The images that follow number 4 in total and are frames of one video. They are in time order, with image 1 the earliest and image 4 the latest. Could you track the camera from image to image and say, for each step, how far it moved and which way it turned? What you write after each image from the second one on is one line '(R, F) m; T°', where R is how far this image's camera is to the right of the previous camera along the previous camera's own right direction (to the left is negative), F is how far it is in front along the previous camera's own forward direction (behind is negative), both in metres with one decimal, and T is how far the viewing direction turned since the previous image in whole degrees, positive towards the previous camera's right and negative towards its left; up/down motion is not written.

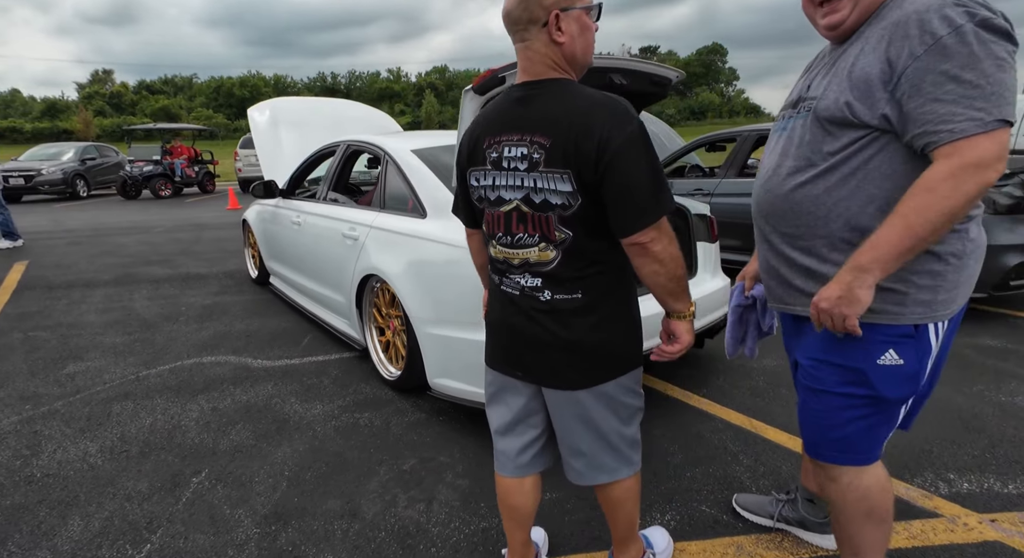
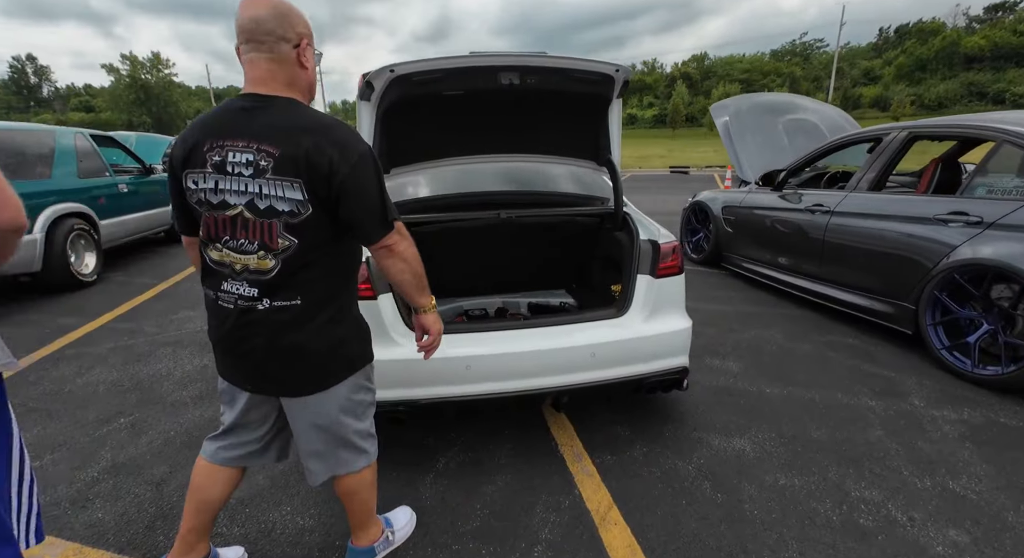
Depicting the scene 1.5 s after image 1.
(+1.5, +0.5) m; -24°
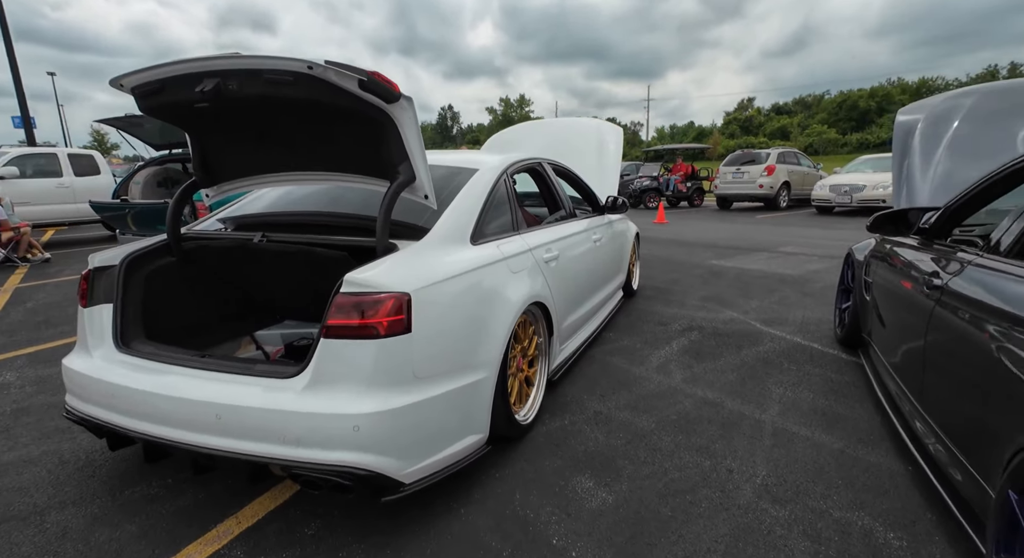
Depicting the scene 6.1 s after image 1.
(+2.2, +1.2) m; -33°
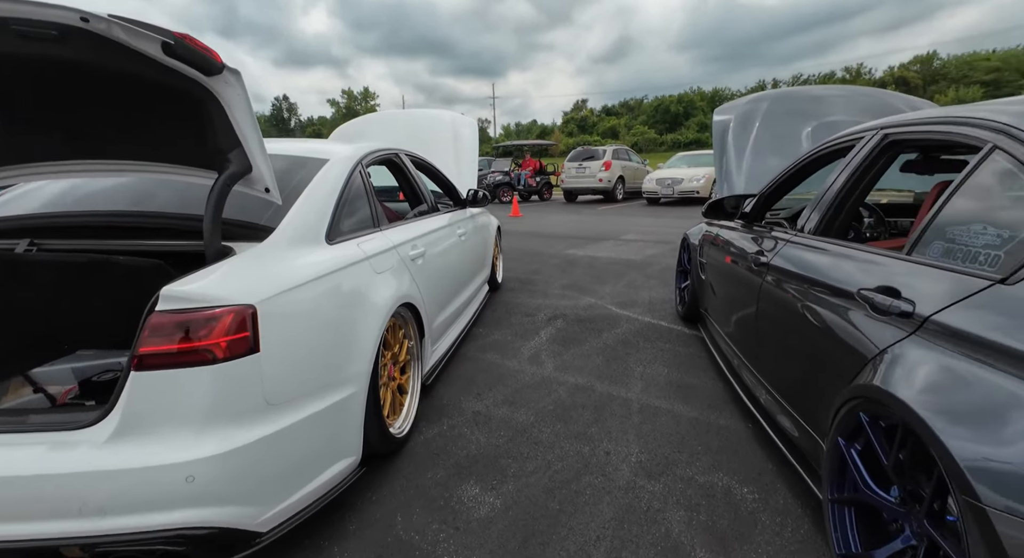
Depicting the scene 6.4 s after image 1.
(0.0, +0.2) m; +16°
